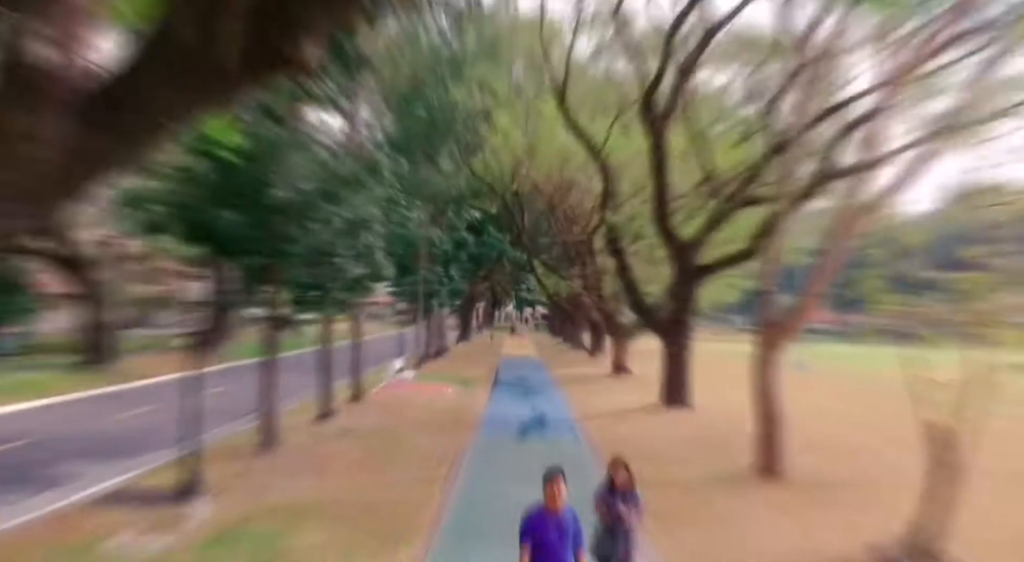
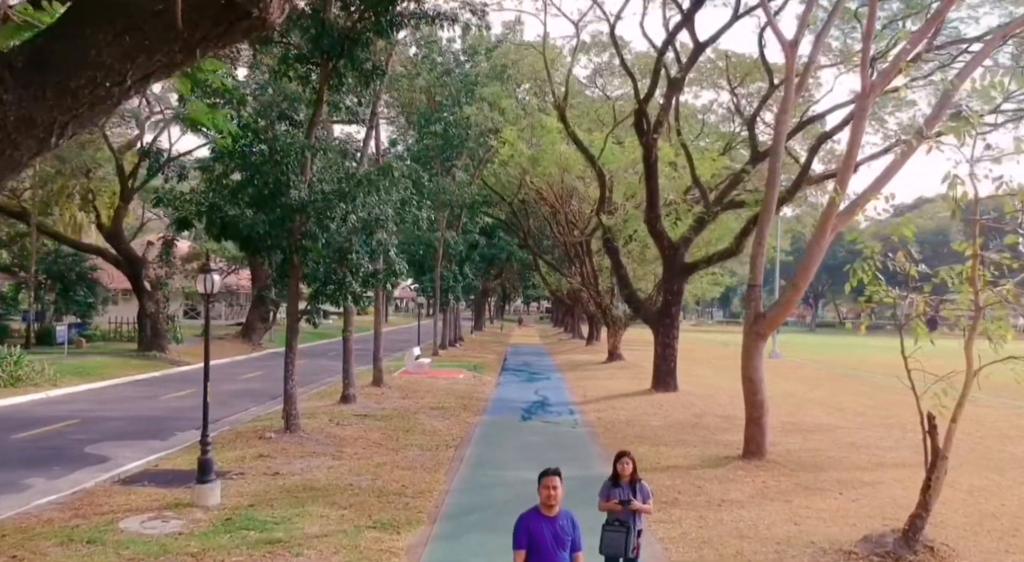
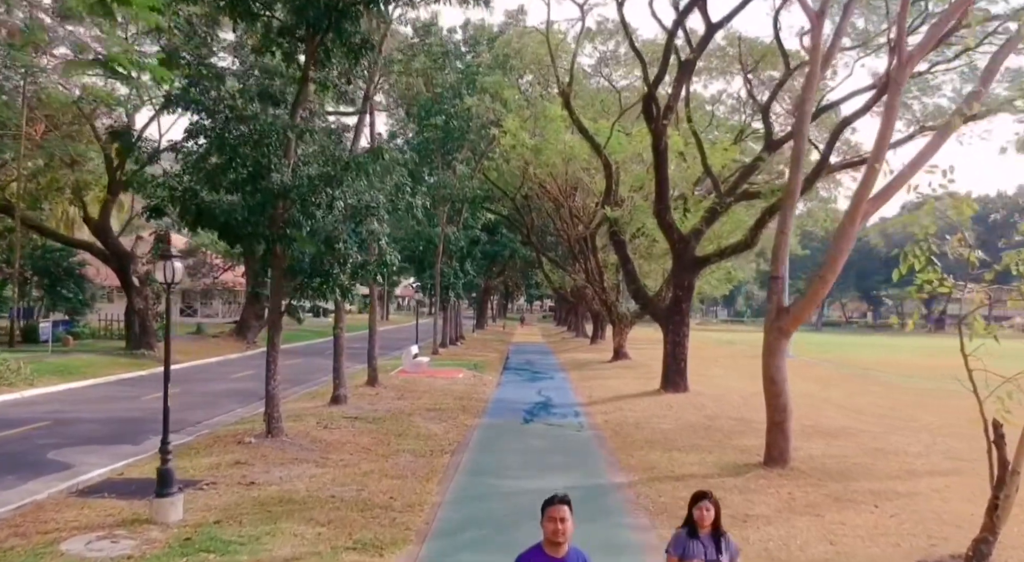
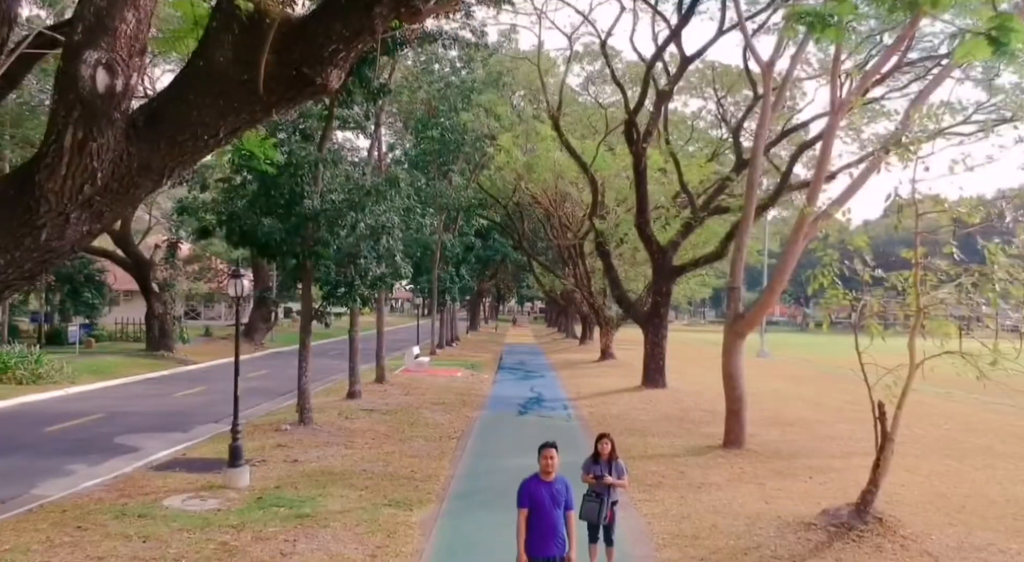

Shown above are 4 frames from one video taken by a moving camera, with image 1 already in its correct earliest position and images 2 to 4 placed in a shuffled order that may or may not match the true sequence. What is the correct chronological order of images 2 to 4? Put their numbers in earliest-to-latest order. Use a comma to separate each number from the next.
4, 2, 3
